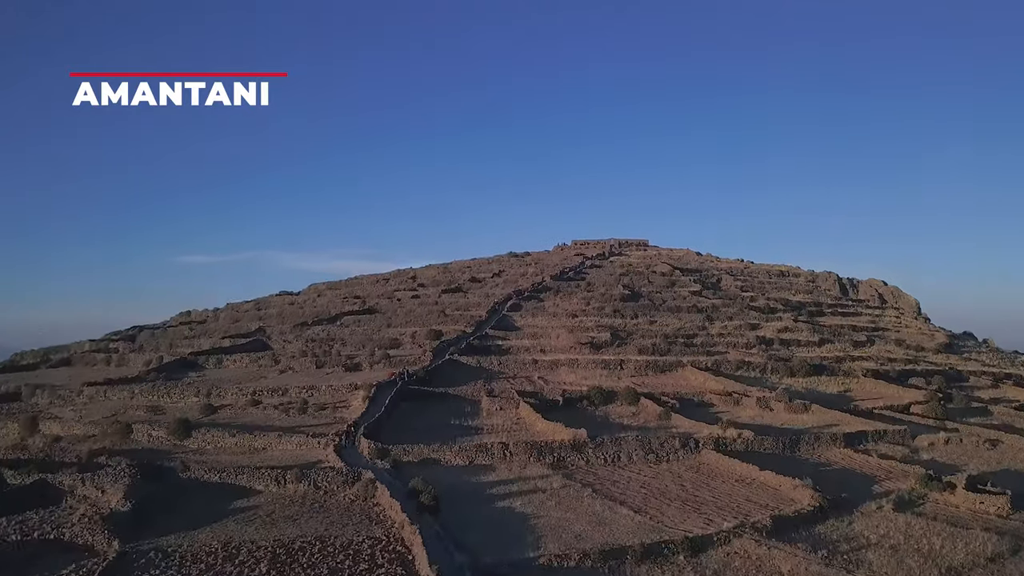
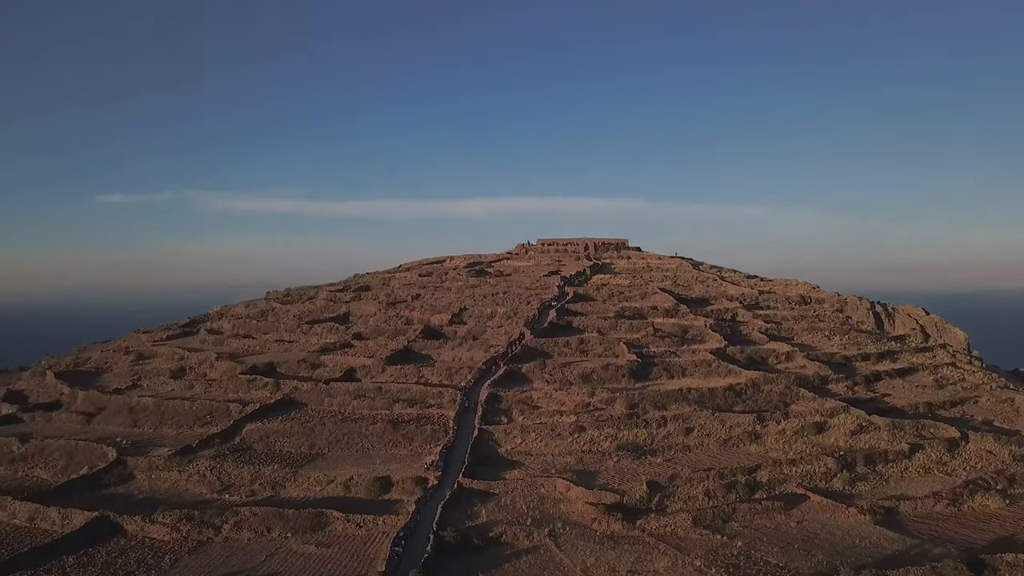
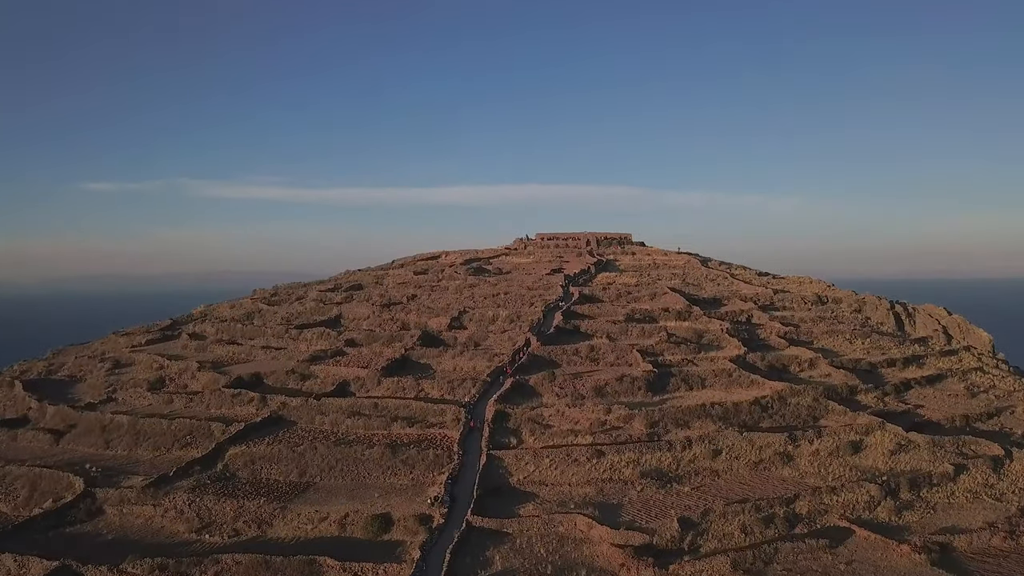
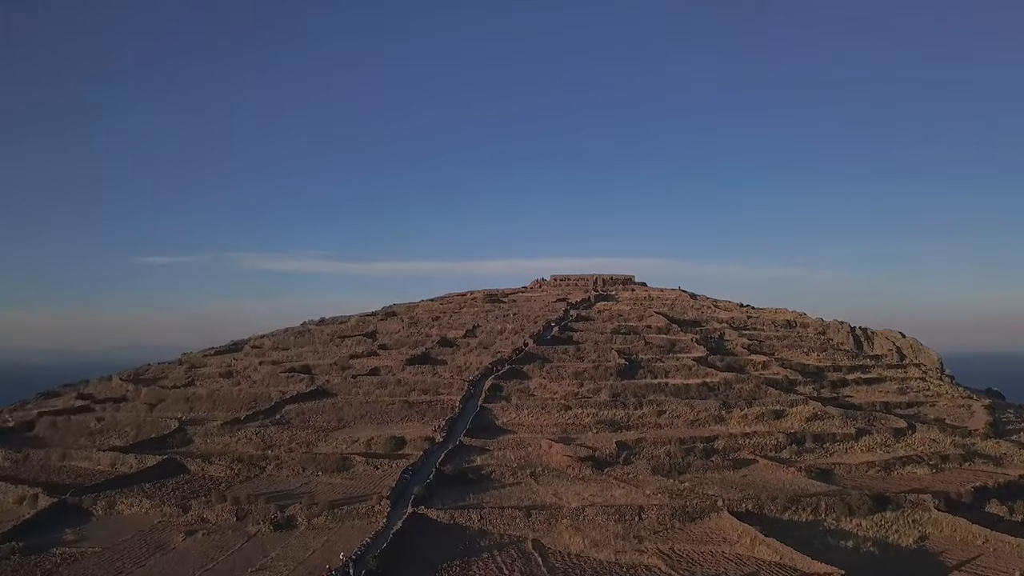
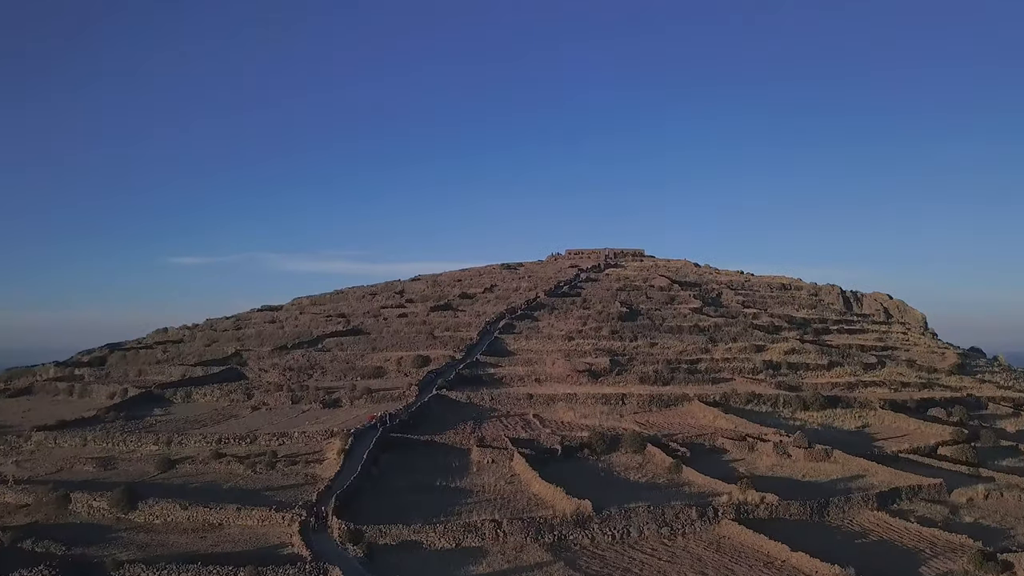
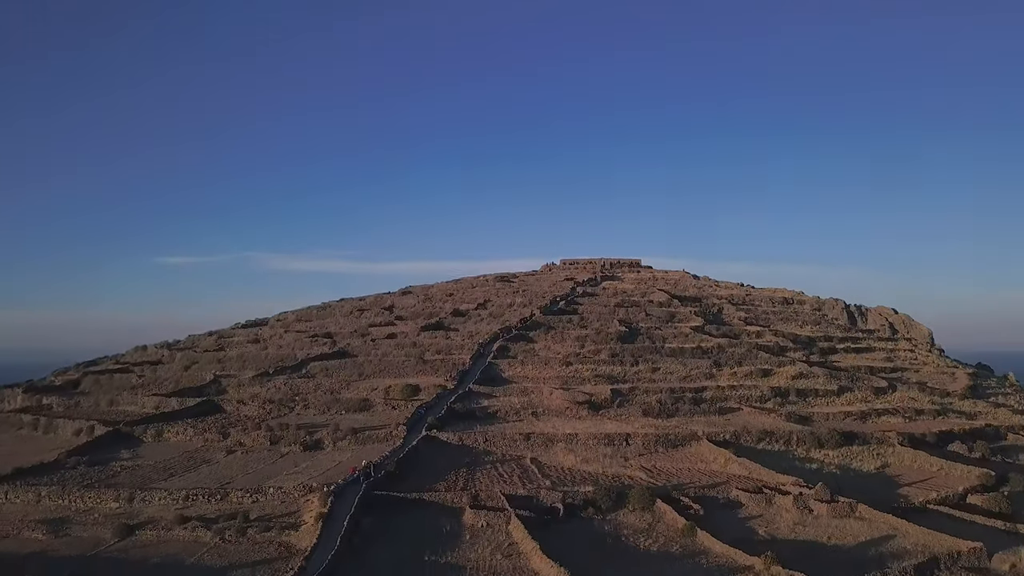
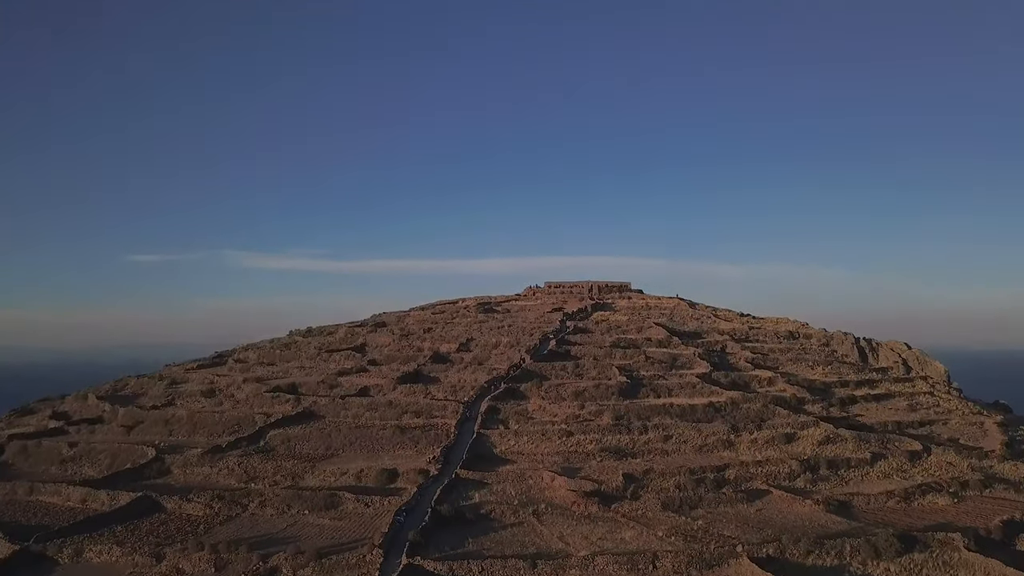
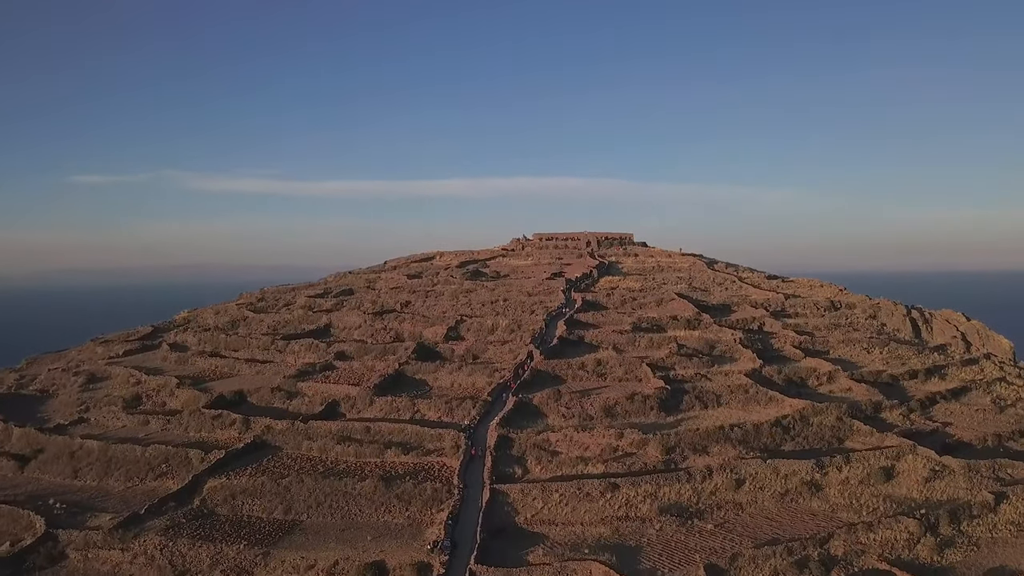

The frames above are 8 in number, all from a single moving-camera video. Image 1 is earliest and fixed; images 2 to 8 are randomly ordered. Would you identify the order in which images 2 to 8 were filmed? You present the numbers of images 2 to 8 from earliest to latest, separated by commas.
5, 6, 4, 7, 2, 3, 8
